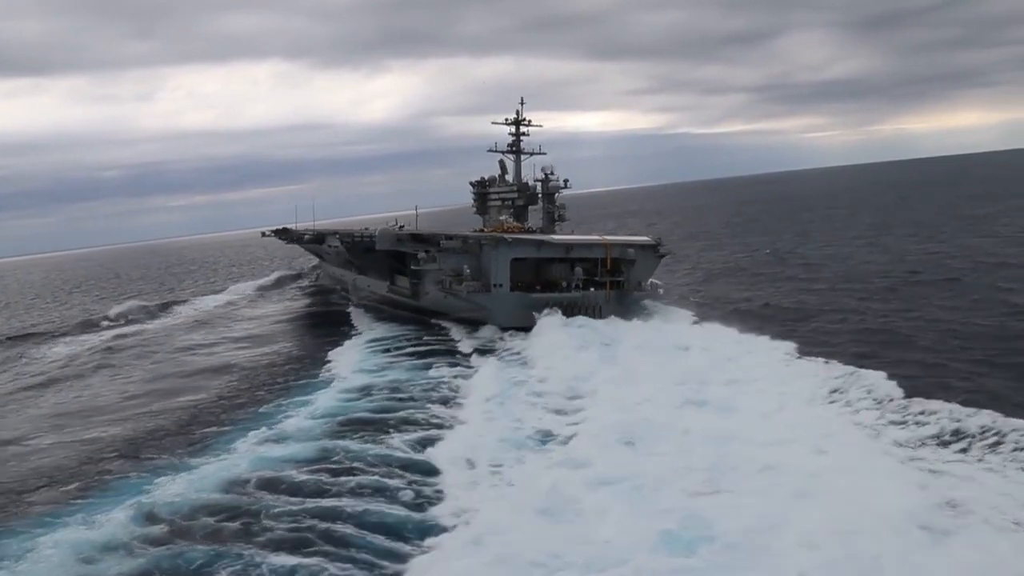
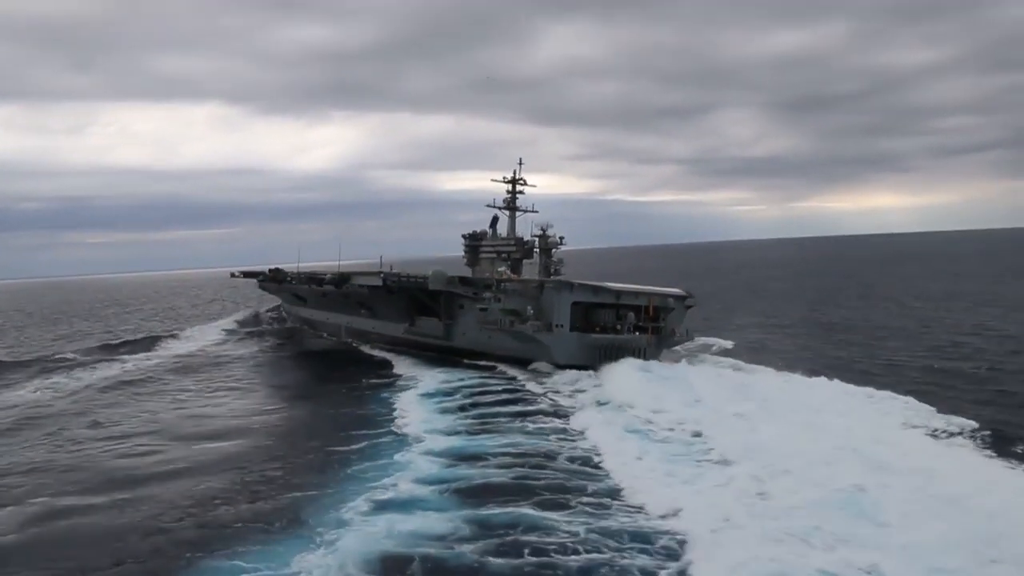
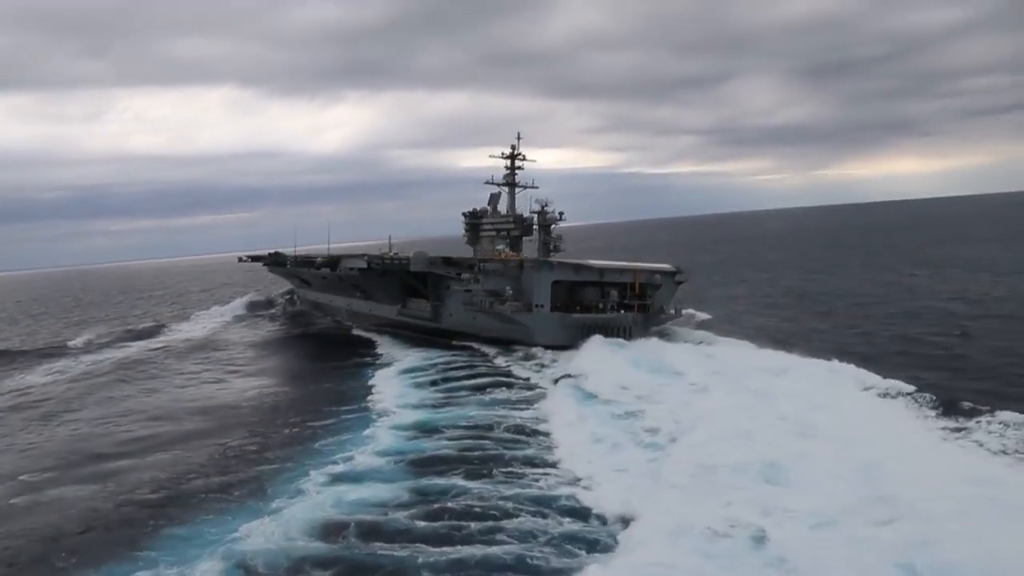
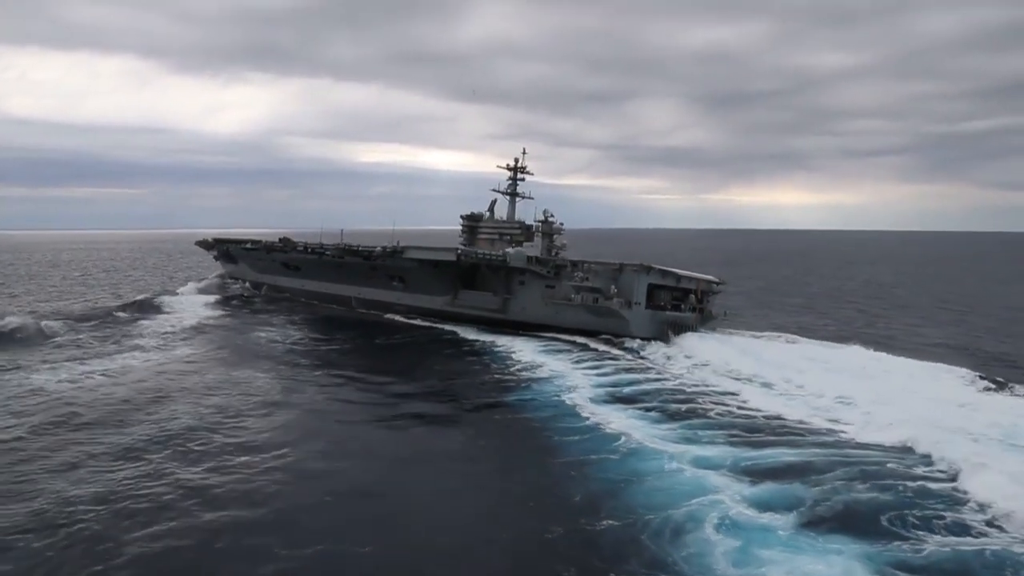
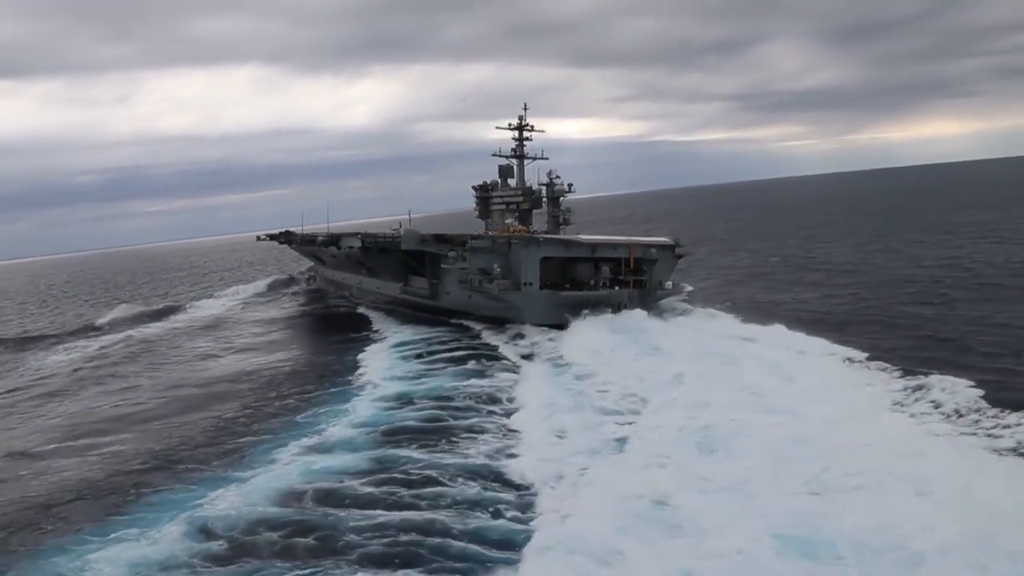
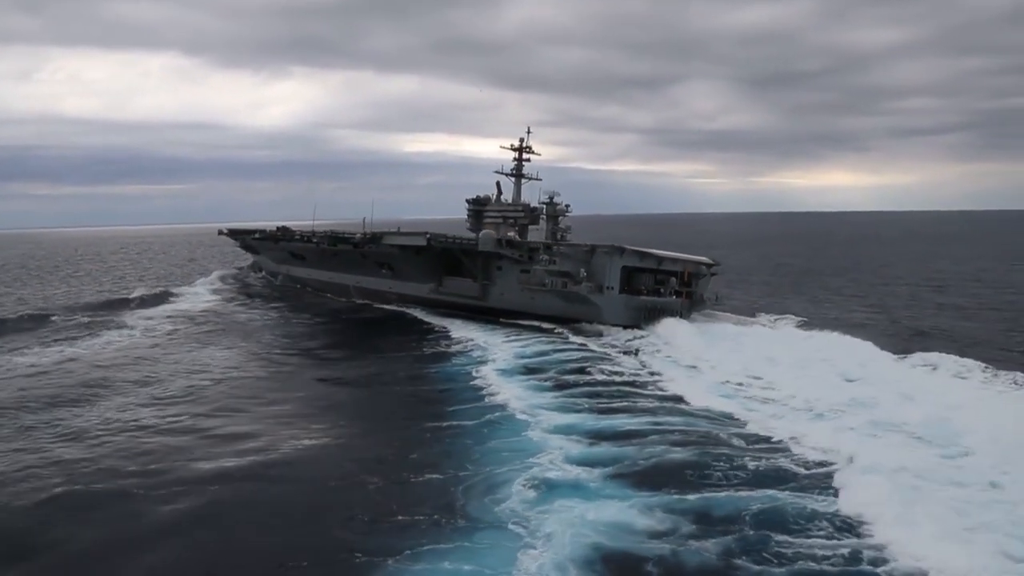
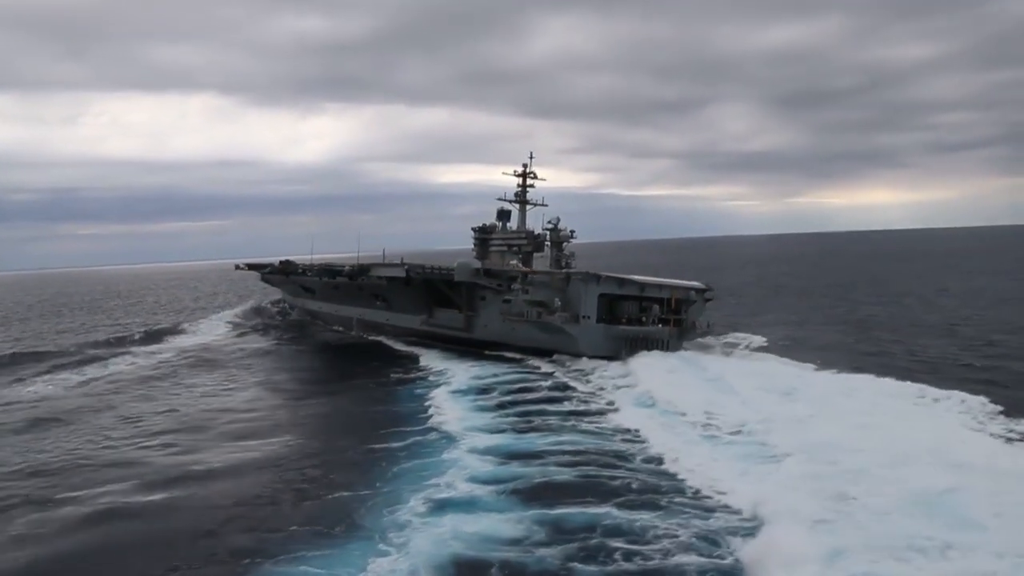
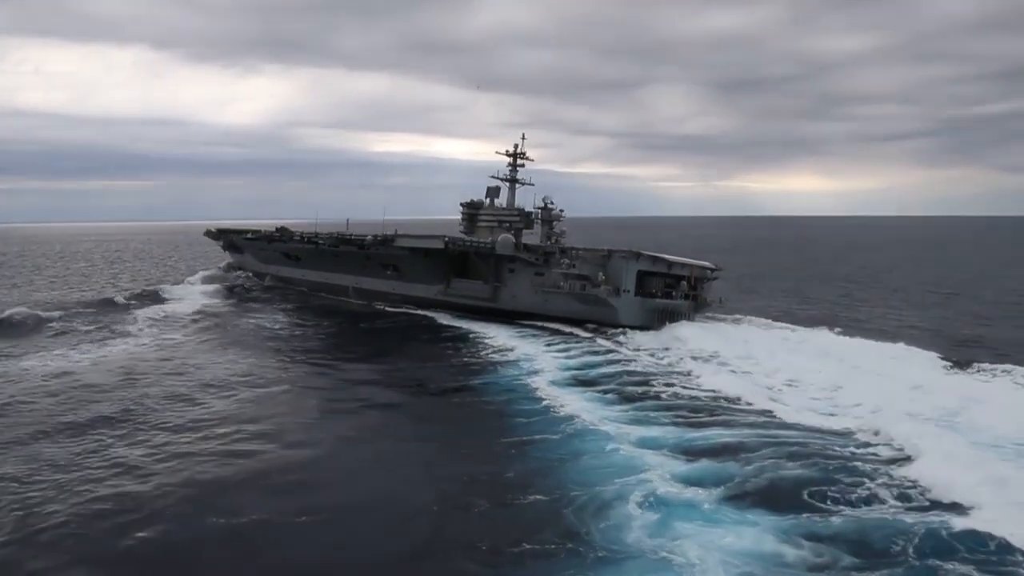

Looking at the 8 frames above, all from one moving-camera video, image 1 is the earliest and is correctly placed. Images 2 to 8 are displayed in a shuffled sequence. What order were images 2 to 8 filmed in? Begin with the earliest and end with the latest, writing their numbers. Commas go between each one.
5, 3, 2, 7, 6, 8, 4
